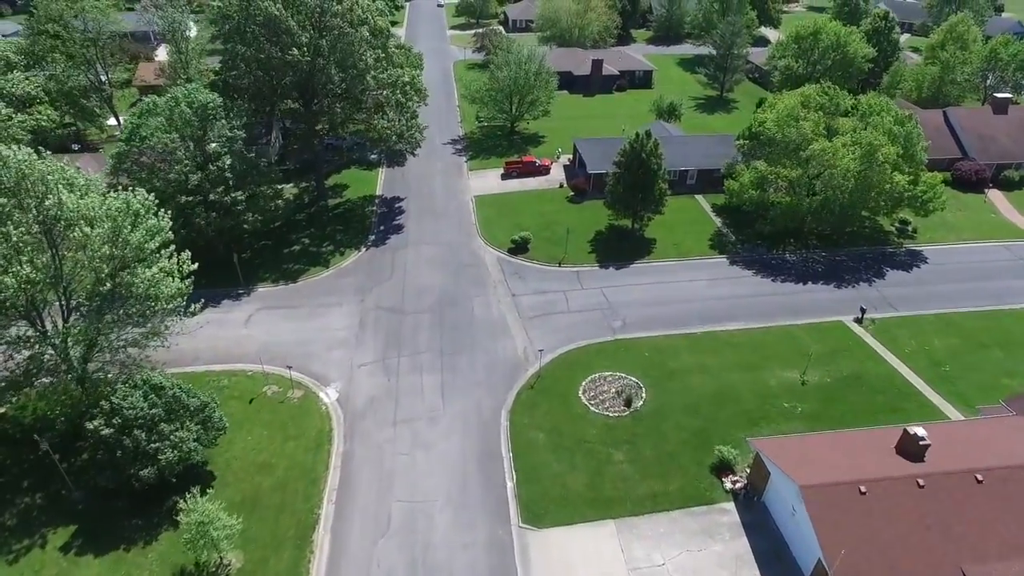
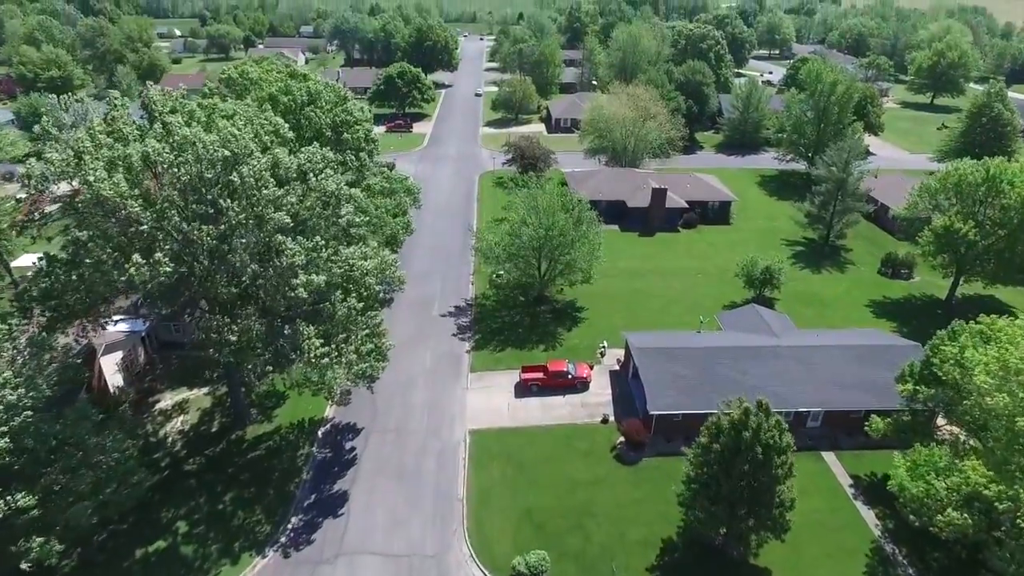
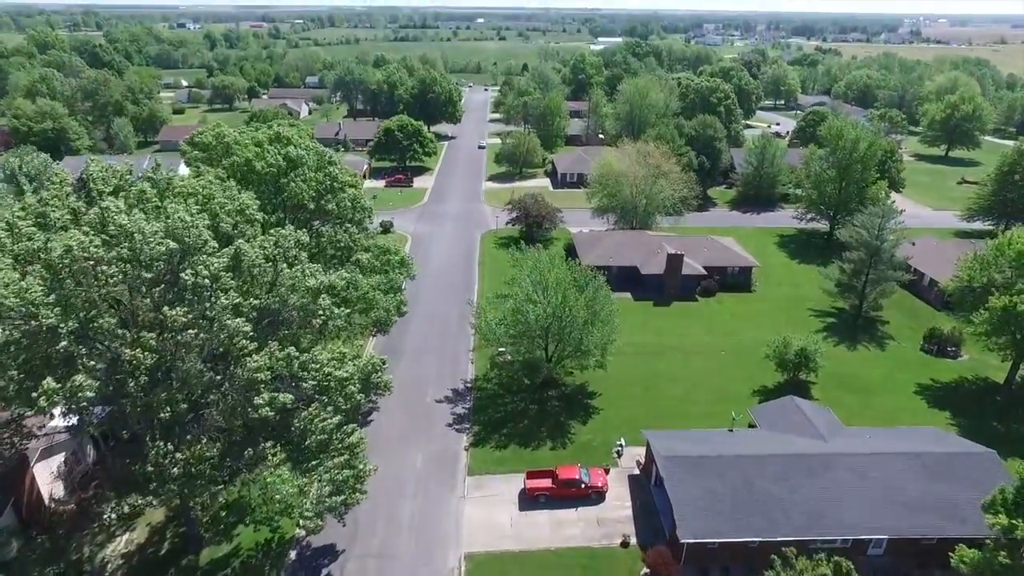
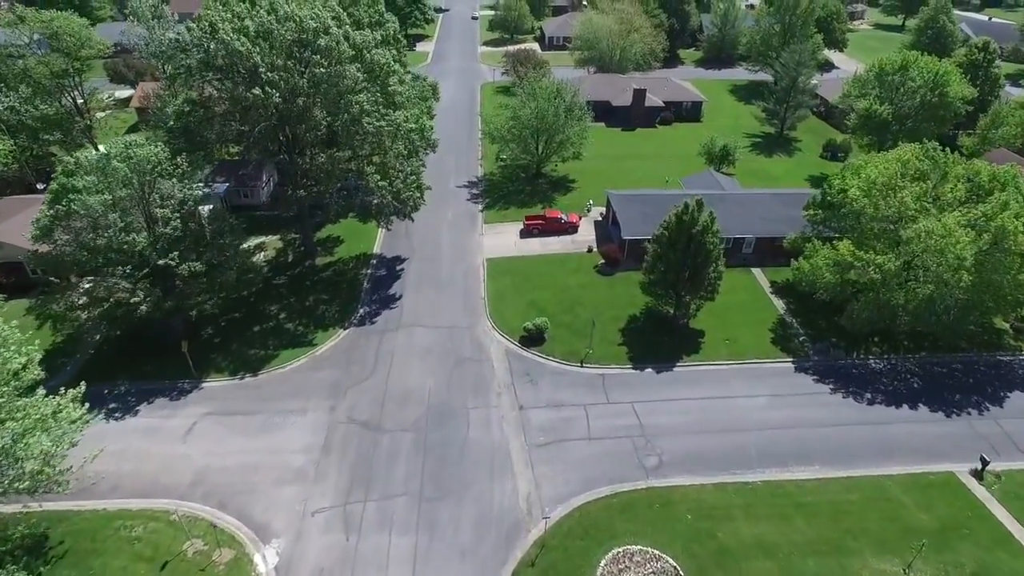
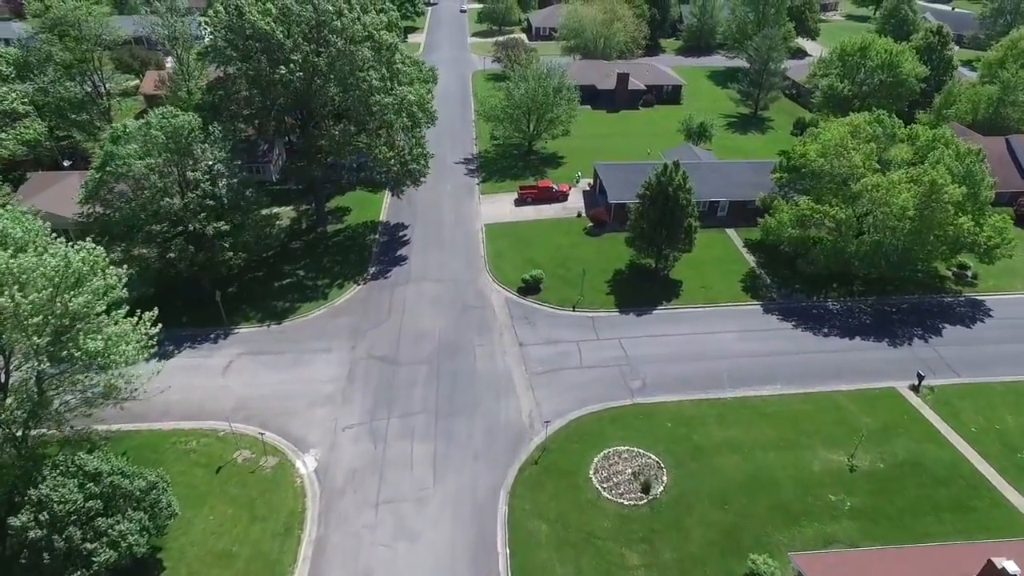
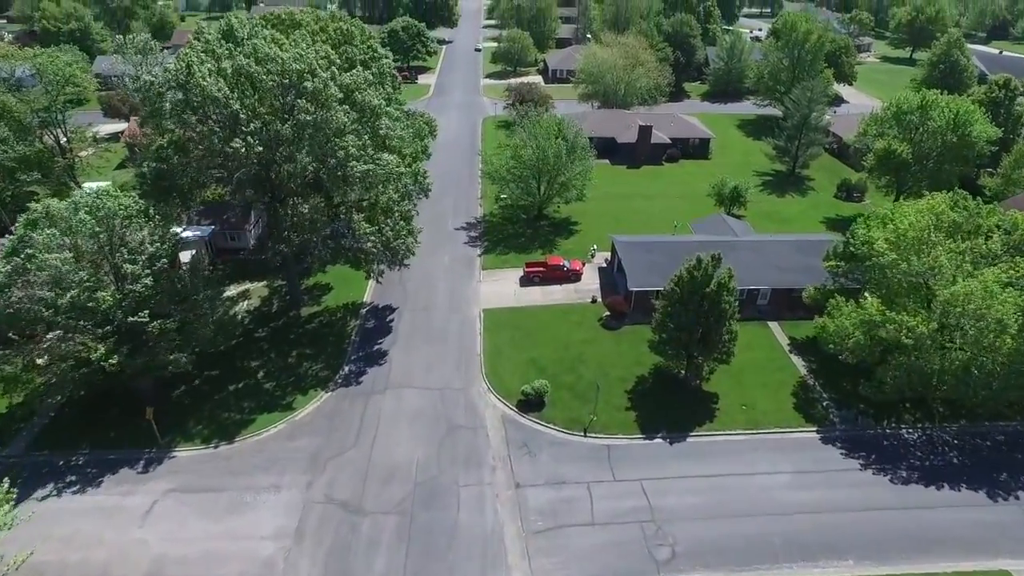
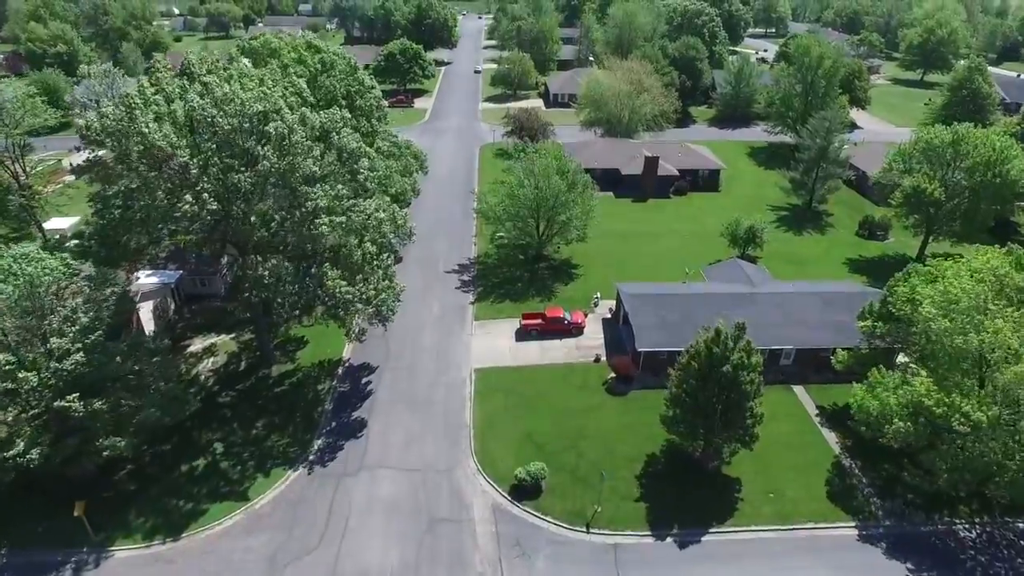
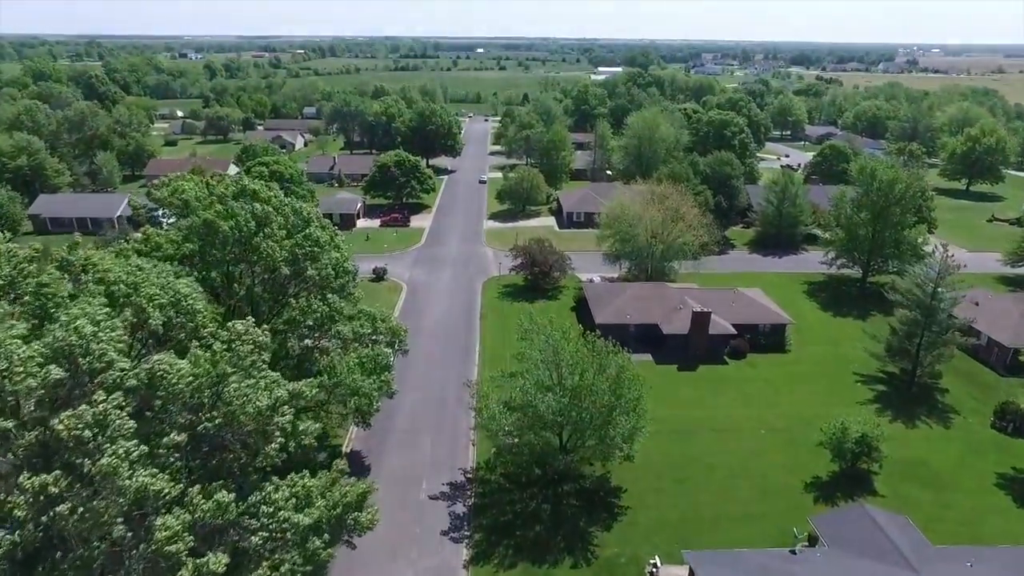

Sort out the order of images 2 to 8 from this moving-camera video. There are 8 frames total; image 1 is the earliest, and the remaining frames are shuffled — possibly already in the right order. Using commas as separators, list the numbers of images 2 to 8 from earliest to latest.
5, 4, 6, 7, 2, 3, 8
